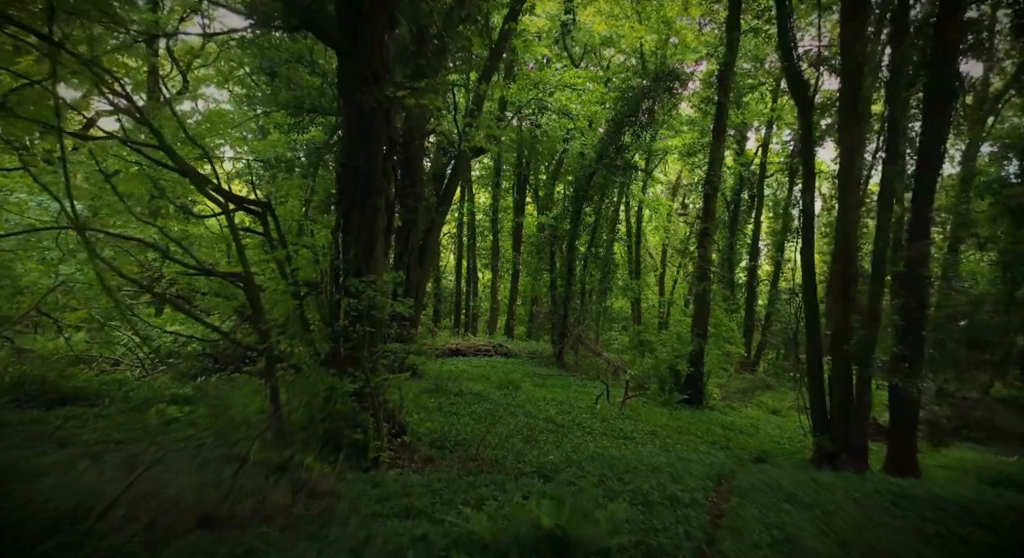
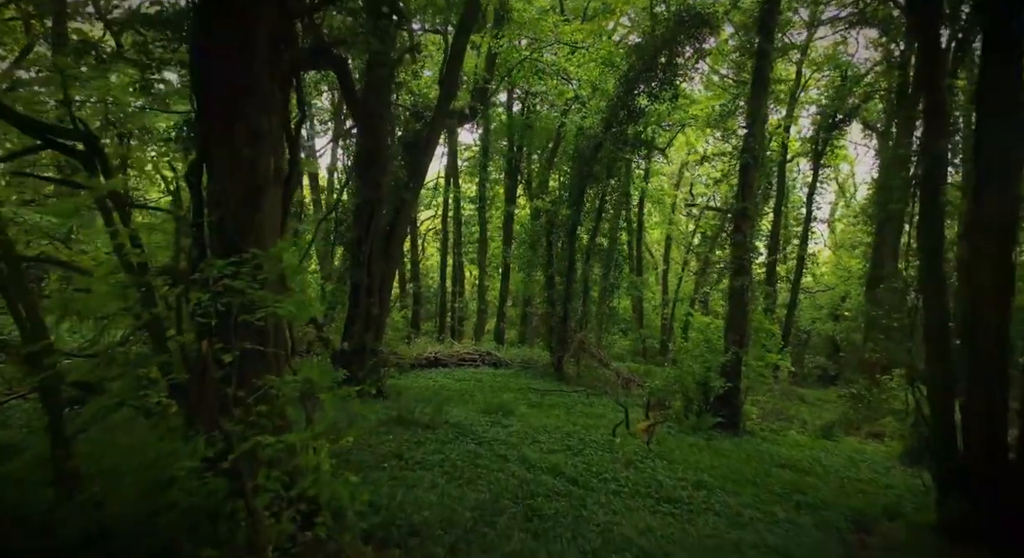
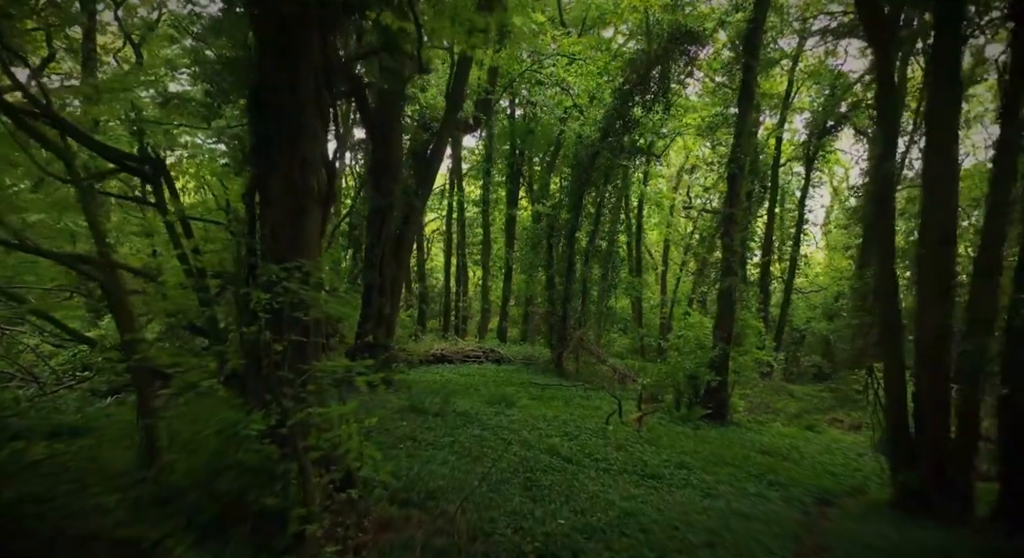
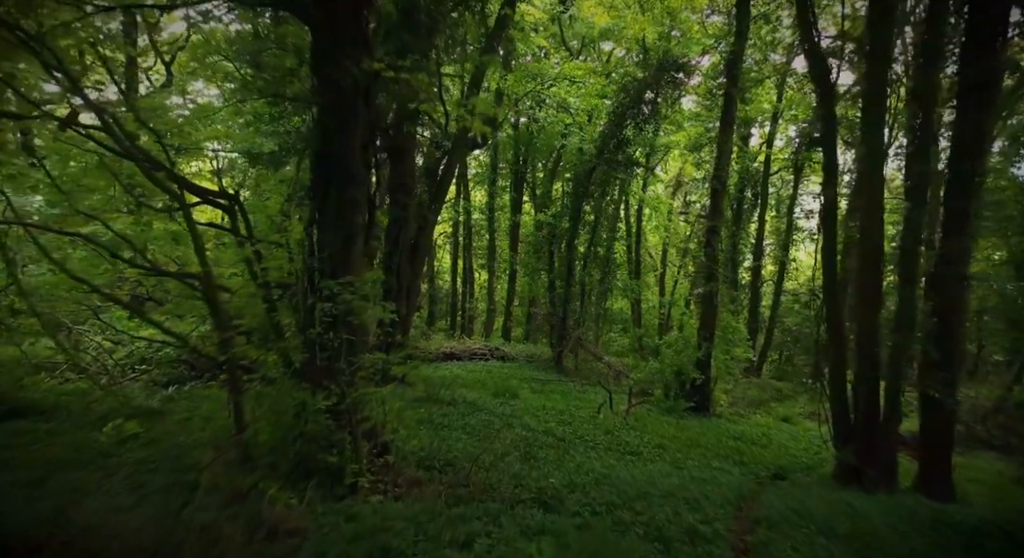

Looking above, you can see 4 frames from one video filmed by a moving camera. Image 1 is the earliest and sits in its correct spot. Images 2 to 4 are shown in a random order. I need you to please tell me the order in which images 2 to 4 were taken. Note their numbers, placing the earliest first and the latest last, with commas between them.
4, 3, 2
